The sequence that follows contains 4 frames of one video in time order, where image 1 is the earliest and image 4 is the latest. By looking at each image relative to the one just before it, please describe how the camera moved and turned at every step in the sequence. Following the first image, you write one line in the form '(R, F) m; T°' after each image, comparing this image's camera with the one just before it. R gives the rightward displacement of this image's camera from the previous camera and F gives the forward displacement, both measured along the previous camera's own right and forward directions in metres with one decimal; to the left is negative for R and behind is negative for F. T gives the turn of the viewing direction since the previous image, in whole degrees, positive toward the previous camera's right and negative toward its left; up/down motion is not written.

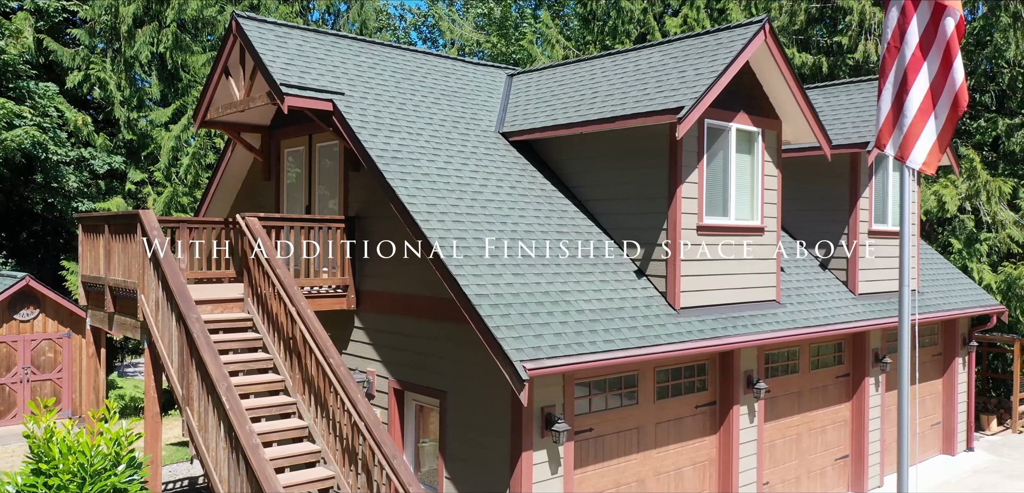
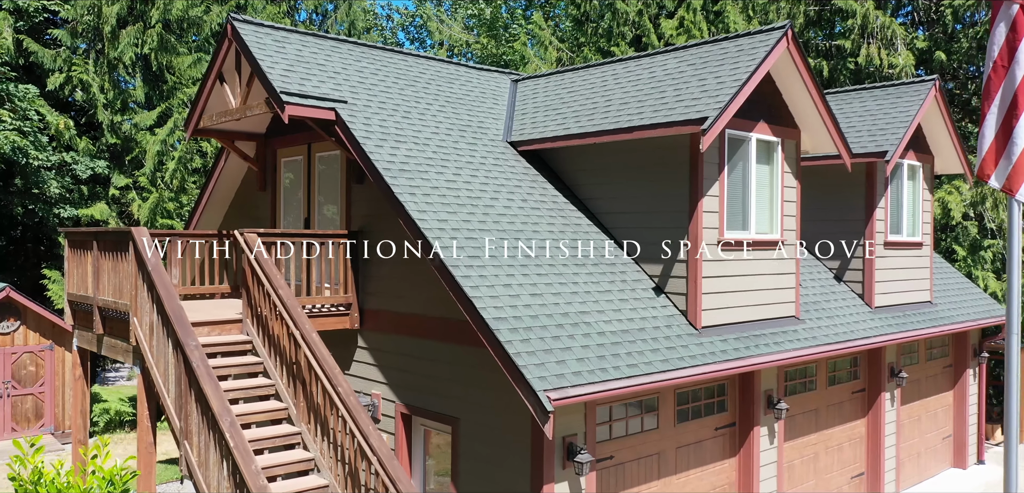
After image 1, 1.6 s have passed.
(-0.3, +0.5) m; +1°
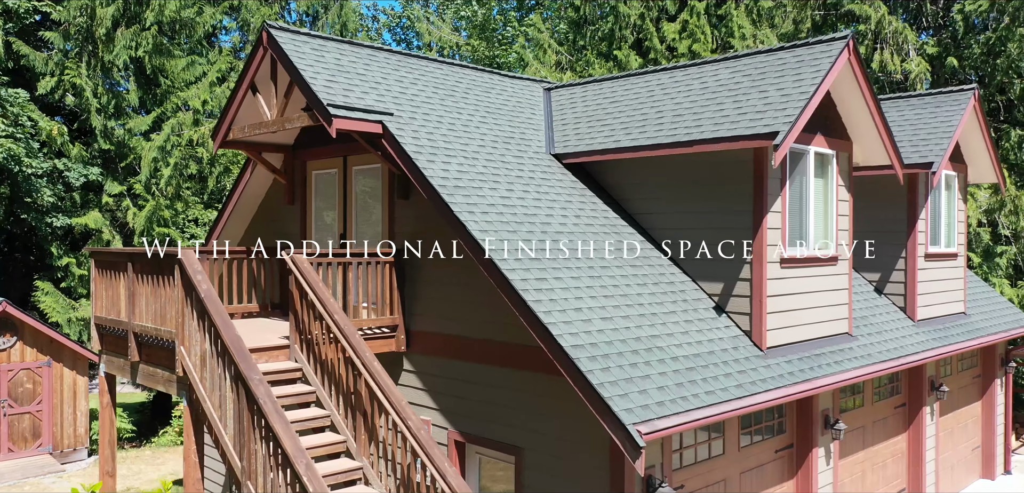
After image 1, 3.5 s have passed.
(-0.9, +0.4) m; +2°
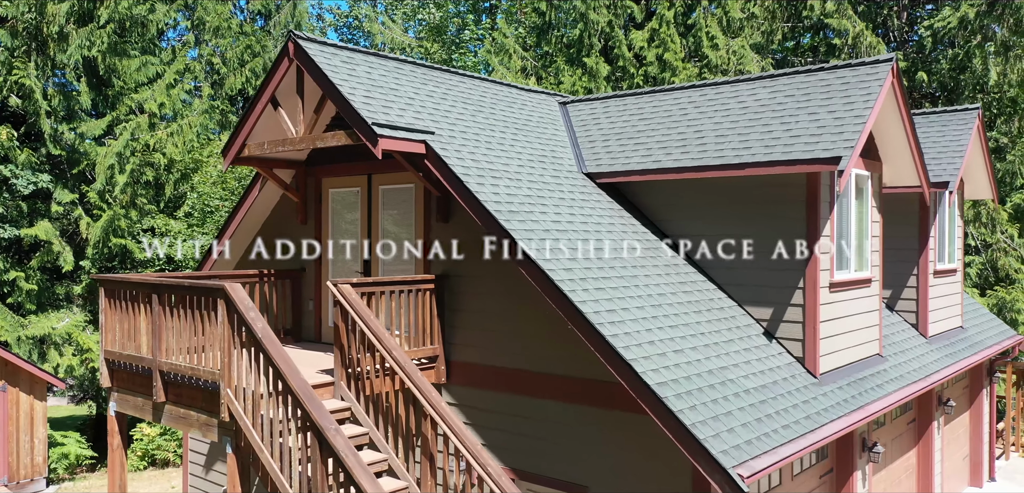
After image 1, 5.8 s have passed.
(-1.3, +0.4) m; +5°
